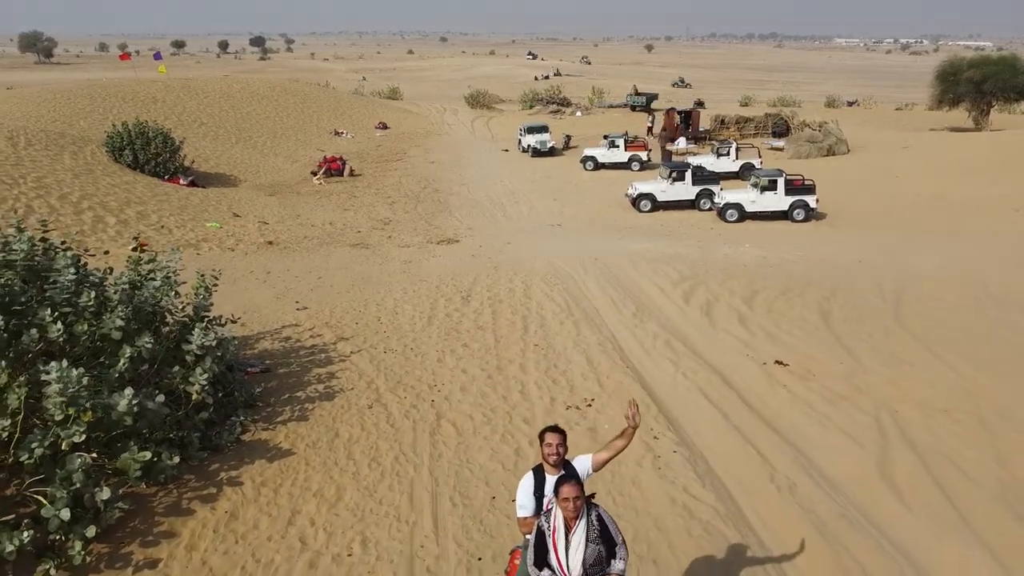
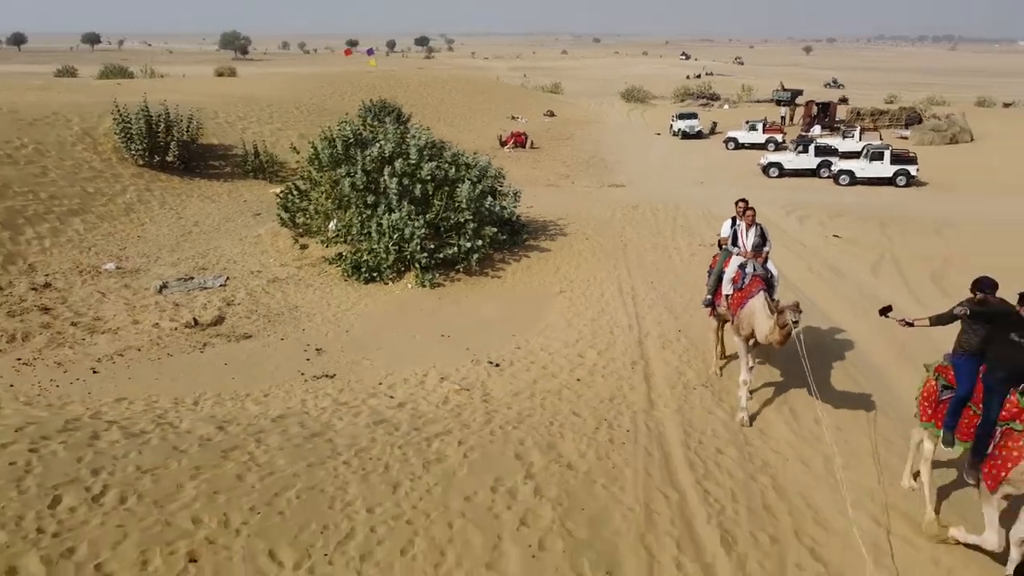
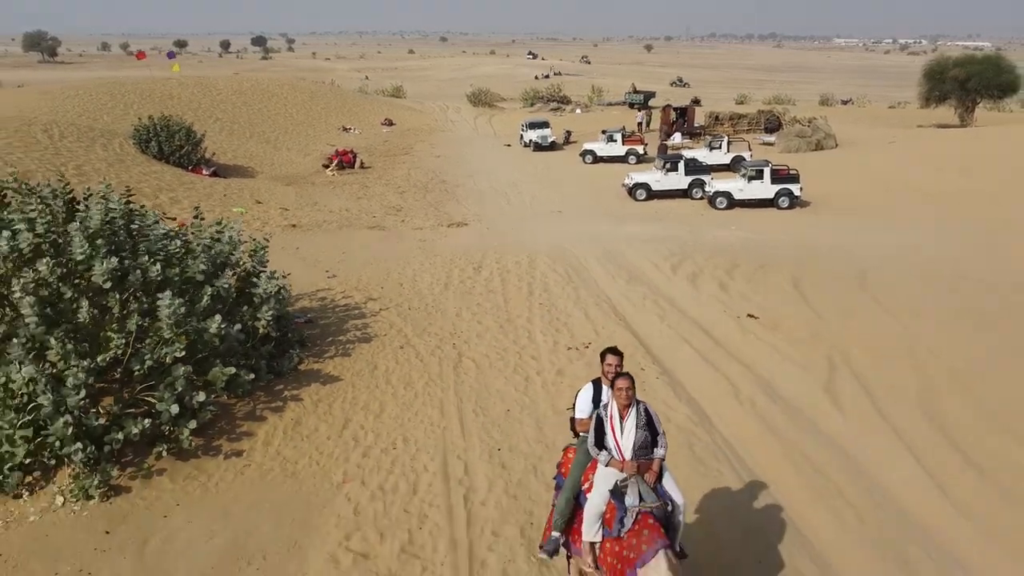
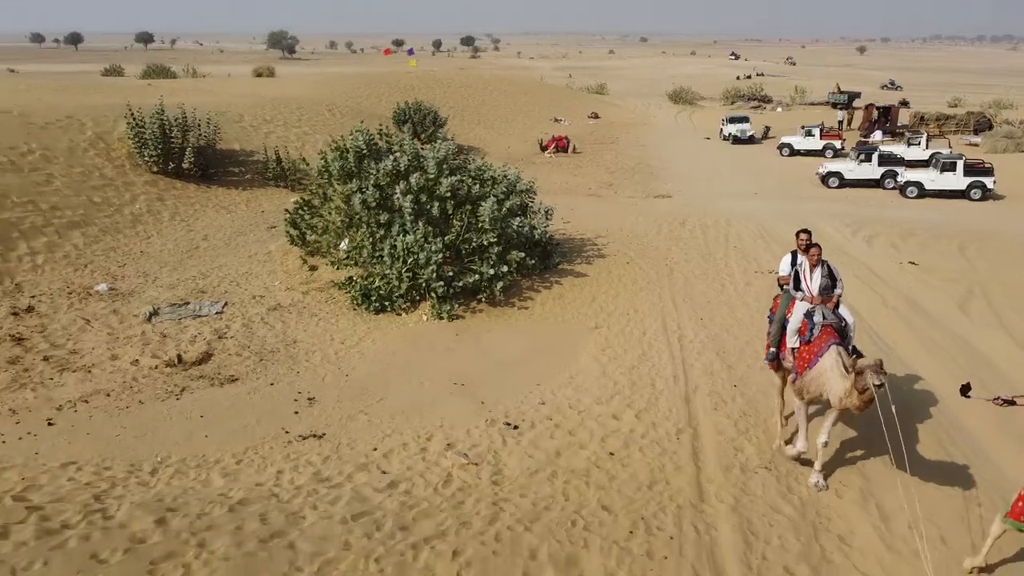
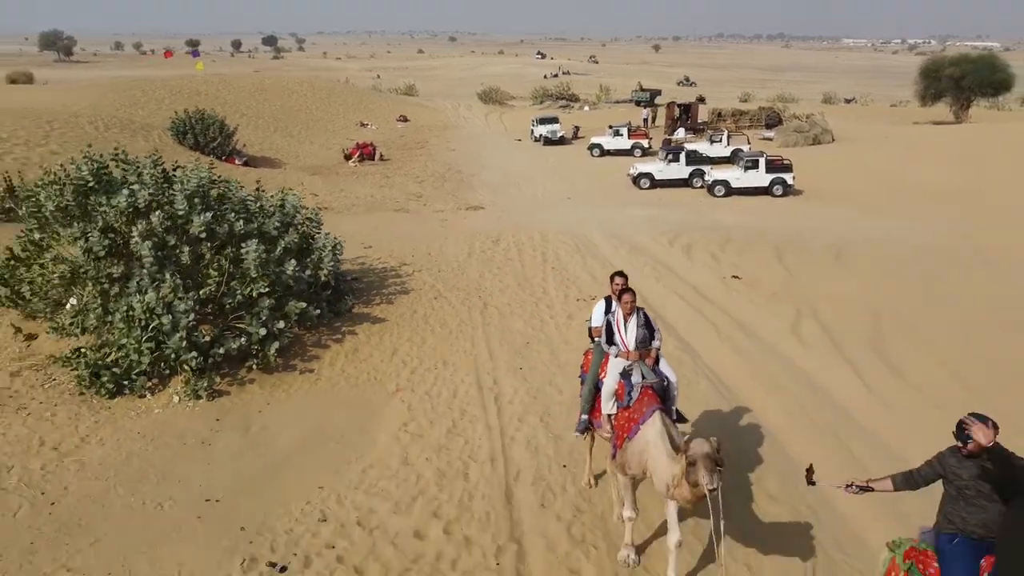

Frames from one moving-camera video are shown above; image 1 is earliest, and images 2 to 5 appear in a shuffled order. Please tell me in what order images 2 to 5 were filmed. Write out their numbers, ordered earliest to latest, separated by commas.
3, 5, 4, 2
